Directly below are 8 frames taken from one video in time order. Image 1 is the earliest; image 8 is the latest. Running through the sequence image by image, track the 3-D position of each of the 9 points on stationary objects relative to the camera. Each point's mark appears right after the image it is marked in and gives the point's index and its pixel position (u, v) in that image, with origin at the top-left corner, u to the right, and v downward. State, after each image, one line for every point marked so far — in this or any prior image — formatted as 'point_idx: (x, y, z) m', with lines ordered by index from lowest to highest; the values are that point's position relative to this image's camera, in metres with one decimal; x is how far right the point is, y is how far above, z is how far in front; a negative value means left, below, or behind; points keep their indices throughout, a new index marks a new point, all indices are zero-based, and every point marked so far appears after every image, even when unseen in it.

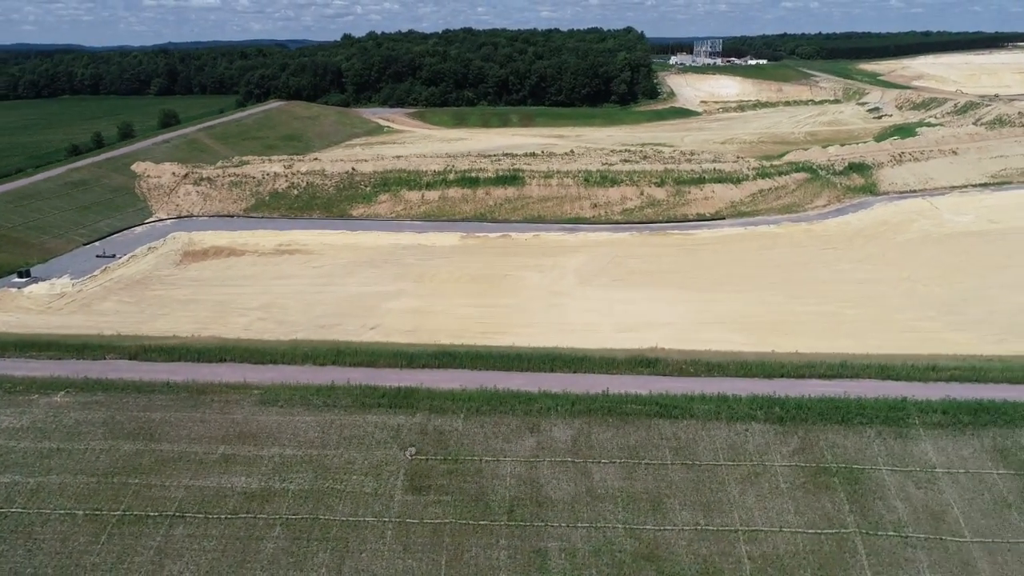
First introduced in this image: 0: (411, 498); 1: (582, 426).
0: (-1.7, -3.5, +12.3) m
1: (+1.3, -2.5, +13.5) m
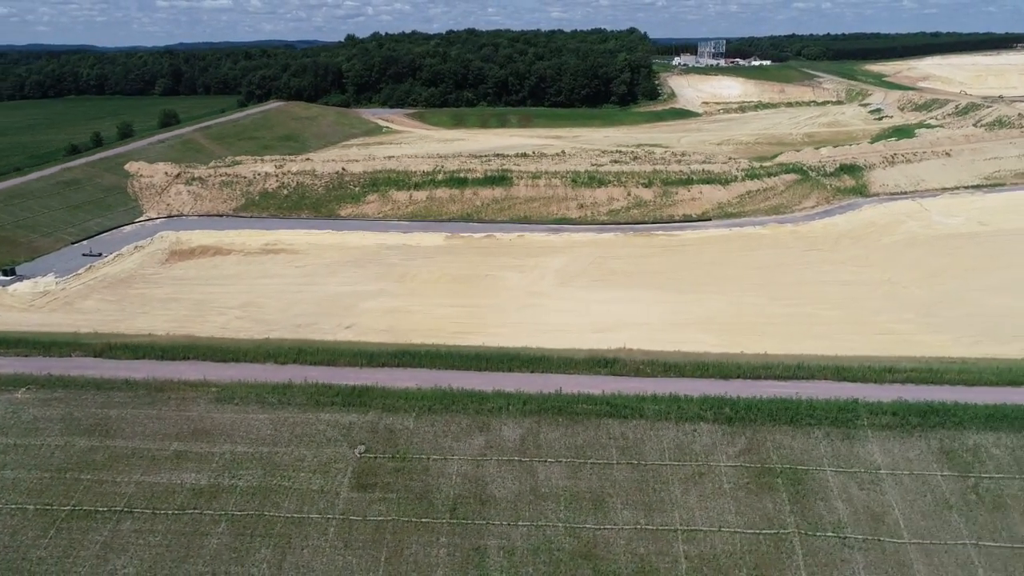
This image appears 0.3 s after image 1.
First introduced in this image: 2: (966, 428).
0: (-2.6, -3.5, +12.4) m
1: (+0.3, -2.5, +13.5) m
2: (+8.0, -2.5, +13.1) m
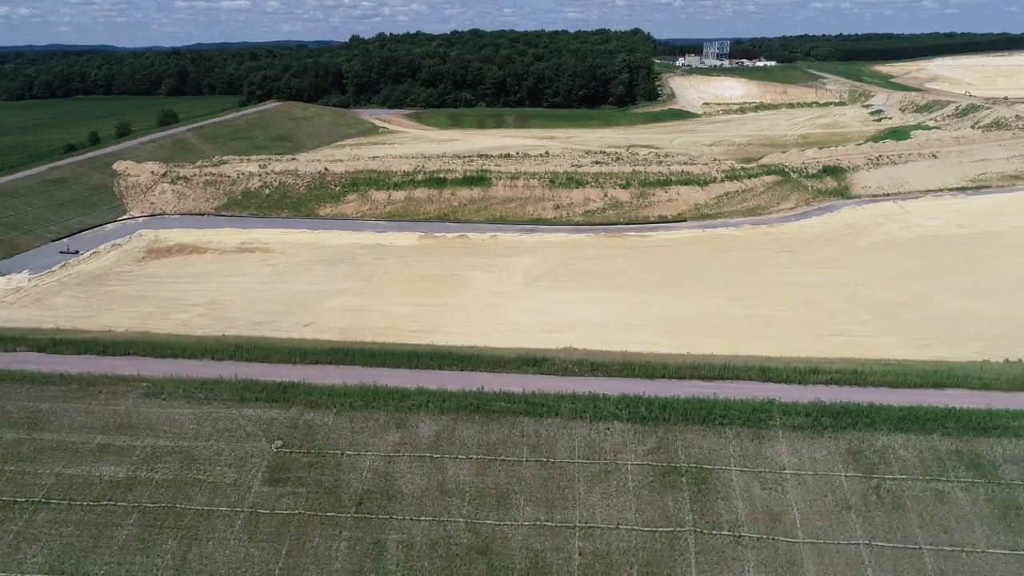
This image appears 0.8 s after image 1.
0: (-4.2, -3.4, +12.7) m
1: (-1.2, -2.5, +13.7) m
2: (+6.4, -2.5, +13.1) m
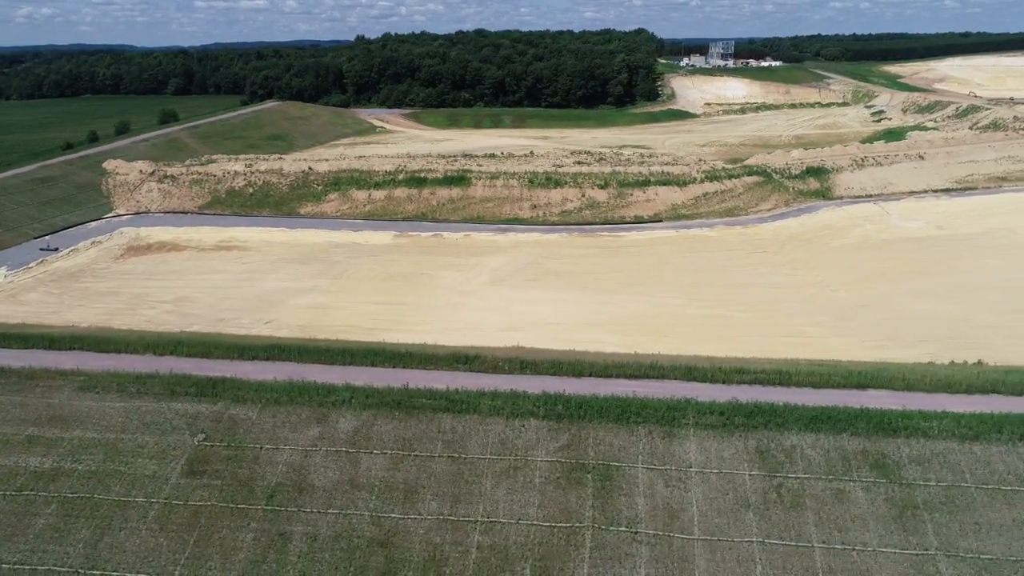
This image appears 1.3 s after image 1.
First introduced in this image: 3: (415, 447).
0: (-5.7, -3.4, +13.0) m
1: (-2.7, -2.4, +14.0) m
2: (+4.9, -2.5, +13.2) m
3: (-1.7, -2.8, +13.3) m
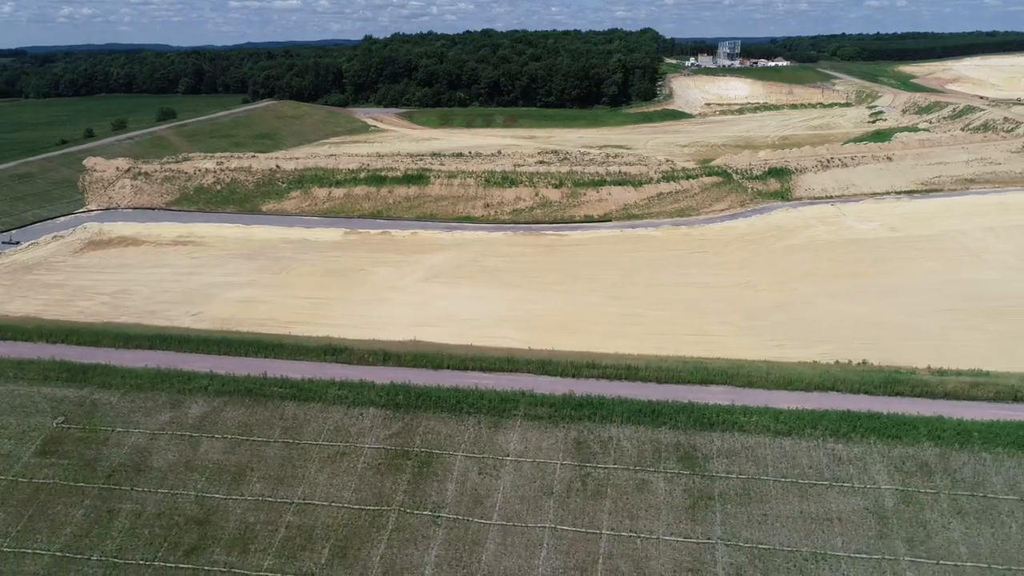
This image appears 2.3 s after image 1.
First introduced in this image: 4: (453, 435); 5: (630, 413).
0: (-8.8, -3.2, +13.7) m
1: (-5.8, -2.3, +14.6) m
2: (+1.8, -2.4, +13.6) m
3: (-4.8, -2.7, +14.0) m
4: (-1.1, -2.7, +13.6) m
5: (+2.2, -2.3, +13.7) m
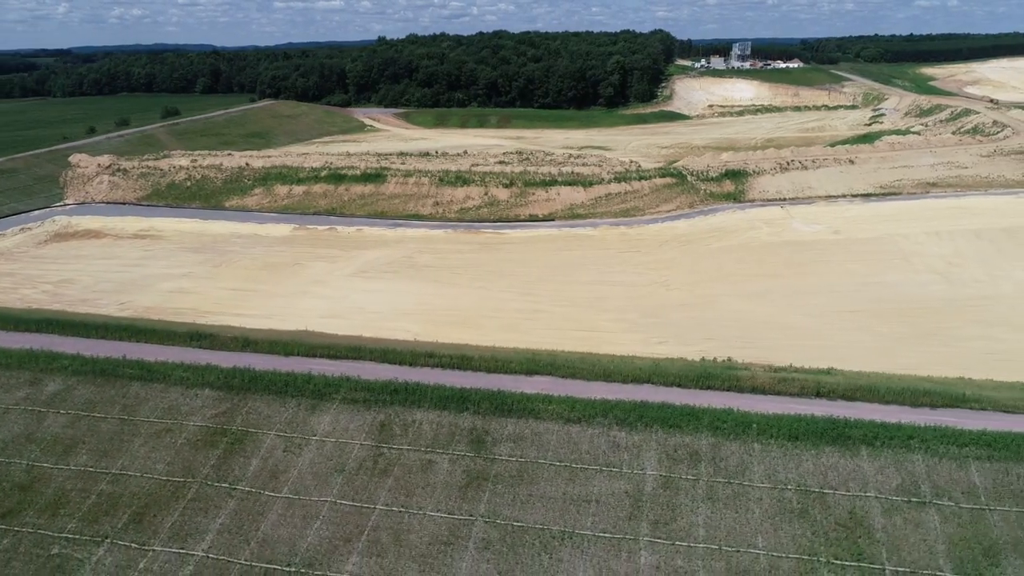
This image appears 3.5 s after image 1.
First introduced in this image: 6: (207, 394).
0: (-12.4, -2.9, +15.0) m
1: (-9.3, -2.0, +15.8) m
2: (-1.8, -2.3, +14.5) m
3: (-8.4, -2.5, +15.1) m
4: (-4.7, -2.5, +14.6) m
5: (-1.4, -2.2, +14.5) m
6: (-6.2, -2.2, +15.2) m
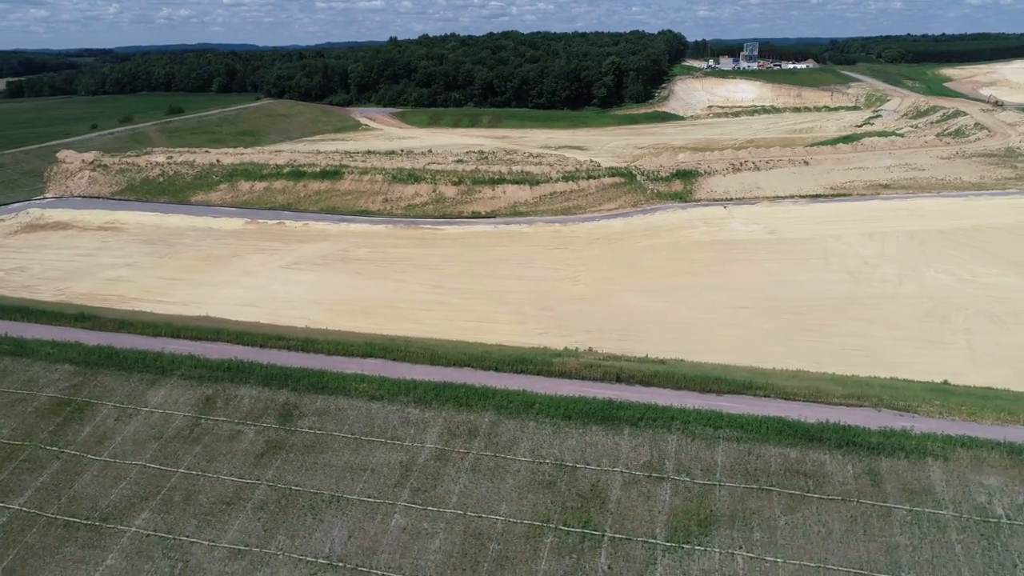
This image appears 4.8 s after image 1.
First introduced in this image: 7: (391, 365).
0: (-16.2, -2.4, +16.8) m
1: (-13.1, -1.6, +17.4) m
2: (-5.7, -2.0, +15.7) m
3: (-12.2, -2.1, +16.7) m
4: (-8.5, -2.2, +16.0) m
5: (-5.3, -1.9, +15.8) m
6: (-10.0, -1.8, +16.7) m
7: (-2.7, -1.7, +16.5) m
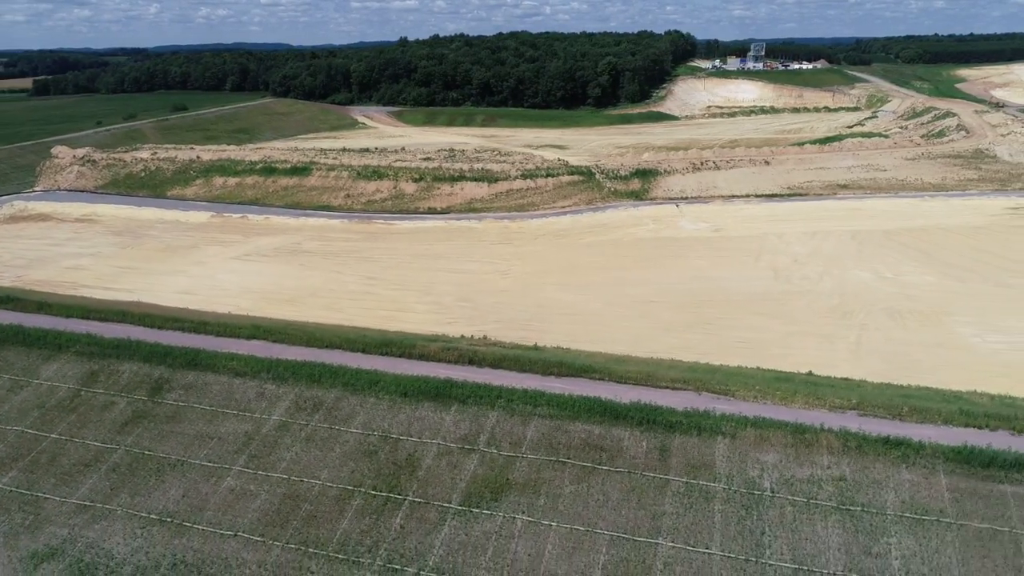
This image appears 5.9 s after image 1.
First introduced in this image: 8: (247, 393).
0: (-19.3, -1.9, +18.6) m
1: (-16.2, -1.1, +19.0) m
2: (-8.8, -1.6, +17.1) m
3: (-15.3, -1.6, +18.3) m
4: (-11.6, -1.7, +17.4) m
5: (-8.4, -1.5, +17.1) m
6: (-13.1, -1.4, +18.2) m
7: (-5.8, -1.4, +17.7) m
8: (-5.6, -2.2, +15.7) m
